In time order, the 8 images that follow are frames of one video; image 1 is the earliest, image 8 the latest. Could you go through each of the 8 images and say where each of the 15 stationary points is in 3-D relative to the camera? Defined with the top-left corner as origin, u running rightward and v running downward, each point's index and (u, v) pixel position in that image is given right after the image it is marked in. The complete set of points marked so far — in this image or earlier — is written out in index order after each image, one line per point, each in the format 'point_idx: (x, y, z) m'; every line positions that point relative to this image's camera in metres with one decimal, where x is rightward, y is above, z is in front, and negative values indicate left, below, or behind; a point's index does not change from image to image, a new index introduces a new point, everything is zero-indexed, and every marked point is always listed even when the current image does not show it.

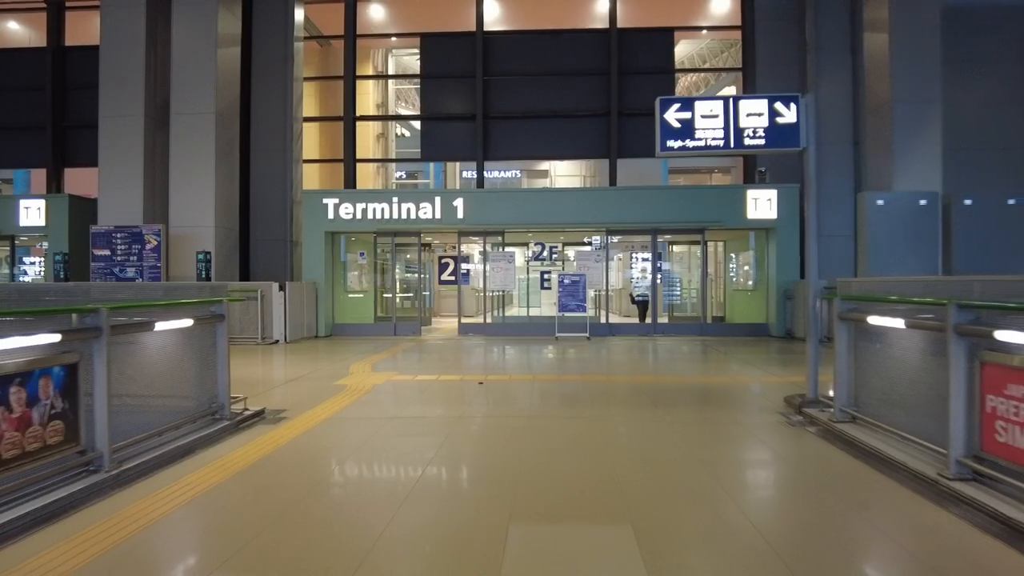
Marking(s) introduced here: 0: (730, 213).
0: (+4.9, +1.7, +15.2) m
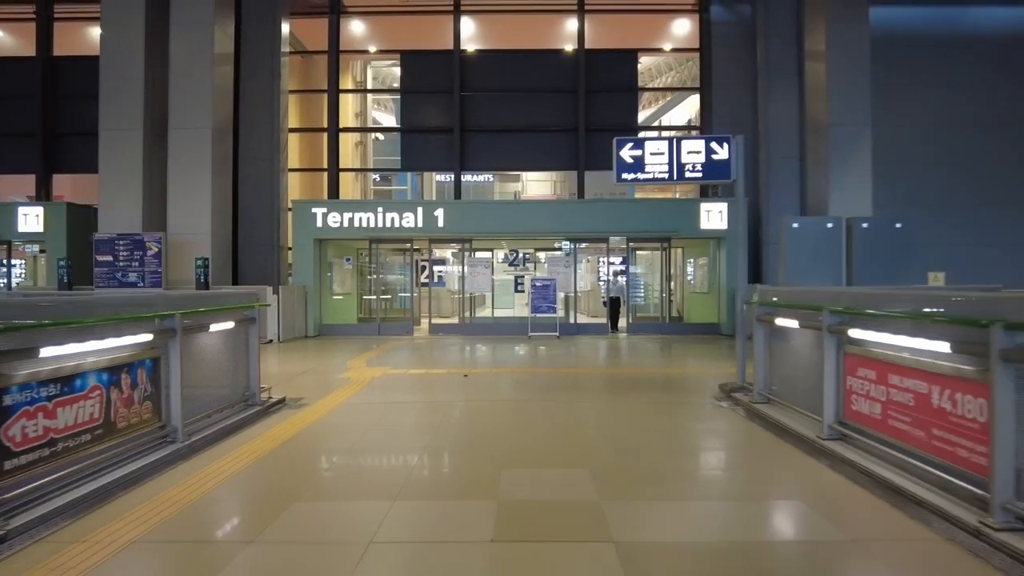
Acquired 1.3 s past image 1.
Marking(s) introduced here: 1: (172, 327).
0: (+4.3, +1.6, +16.7) m
1: (-2.7, -0.3, +5.3) m
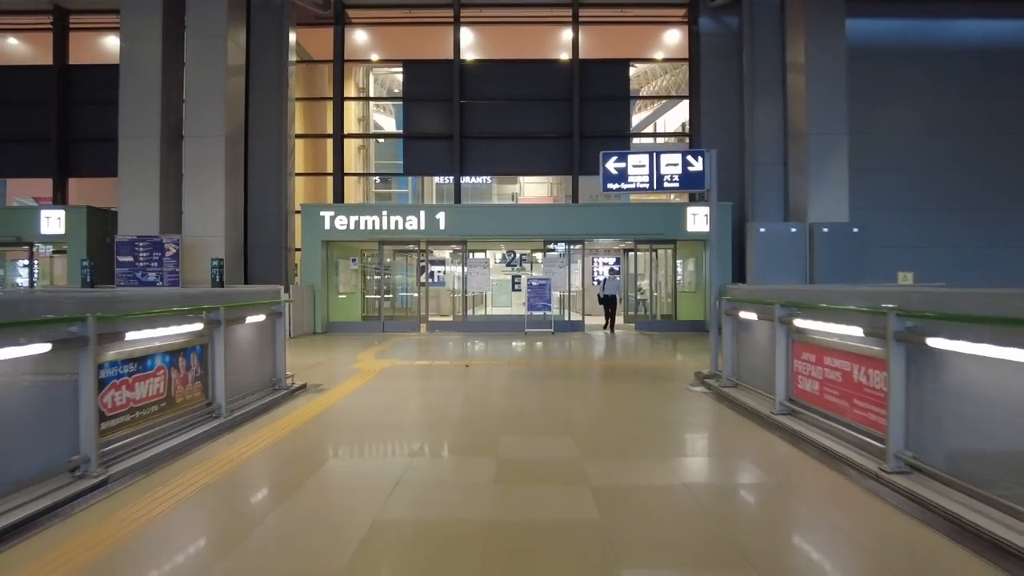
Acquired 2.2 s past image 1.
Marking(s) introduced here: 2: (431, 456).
0: (+4.2, +1.6, +17.6) m
1: (-2.7, -0.3, +6.2) m
2: (-0.7, -1.4, +5.4) m
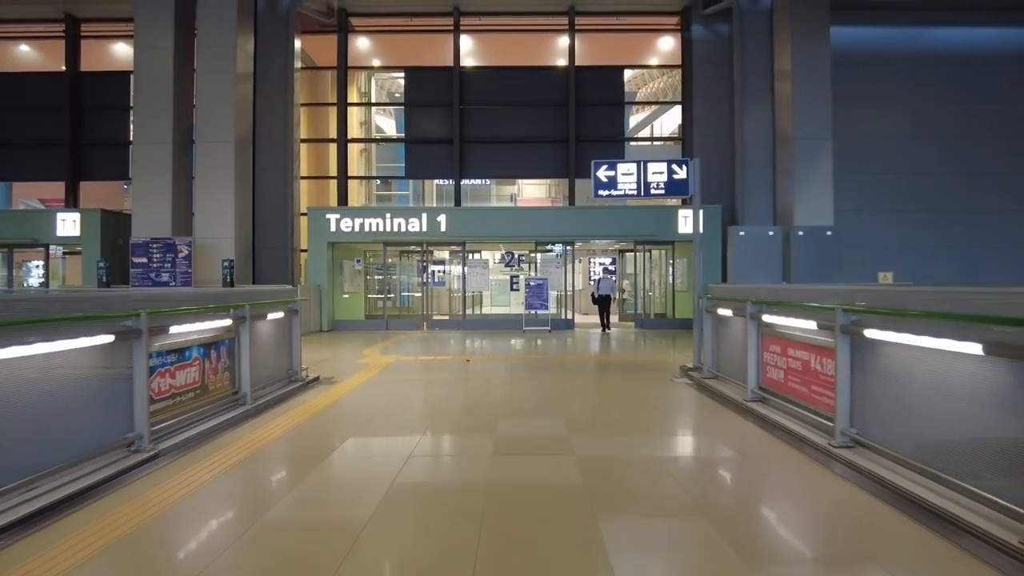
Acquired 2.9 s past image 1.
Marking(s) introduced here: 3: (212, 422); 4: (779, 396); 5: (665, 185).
0: (+4.1, +1.6, +18.2) m
1: (-2.7, -0.3, +6.8) m
2: (-0.7, -1.4, +6.1) m
3: (-2.7, -1.2, +6.1) m
4: (+2.5, -1.0, +6.3) m
5: (+2.1, +1.4, +9.2) m
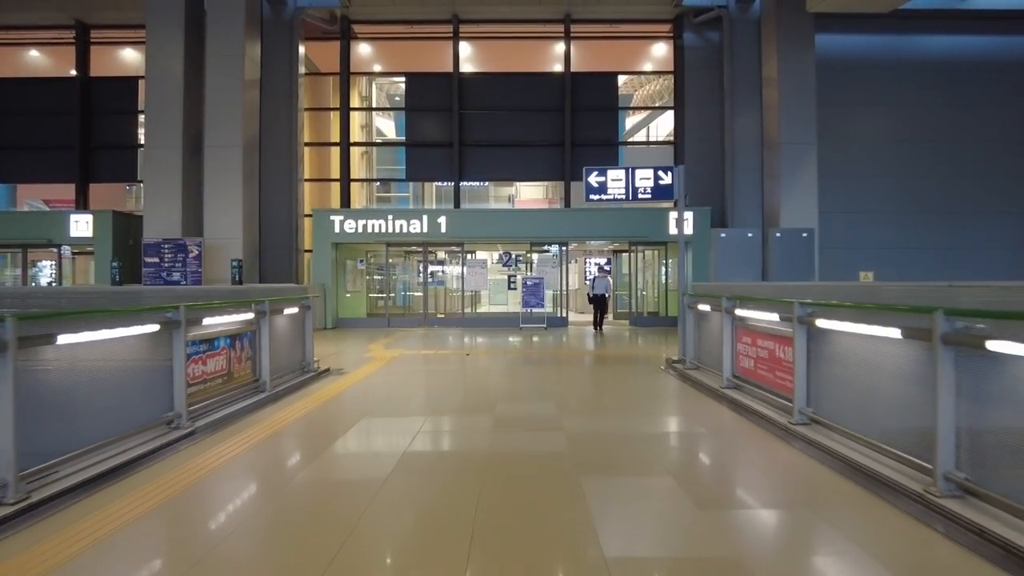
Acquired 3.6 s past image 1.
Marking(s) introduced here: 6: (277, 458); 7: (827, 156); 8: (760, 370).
0: (+4.1, +1.6, +18.9) m
1: (-2.8, -0.2, +7.5) m
2: (-0.7, -1.3, +6.7) m
3: (-2.7, -1.2, +6.7) m
4: (+2.5, -1.0, +7.0) m
5: (+2.1, +1.5, +9.9) m
6: (-1.9, -1.4, +5.5) m
7: (+9.1, +3.8, +19.4) m
8: (+2.5, -0.8, +6.7) m
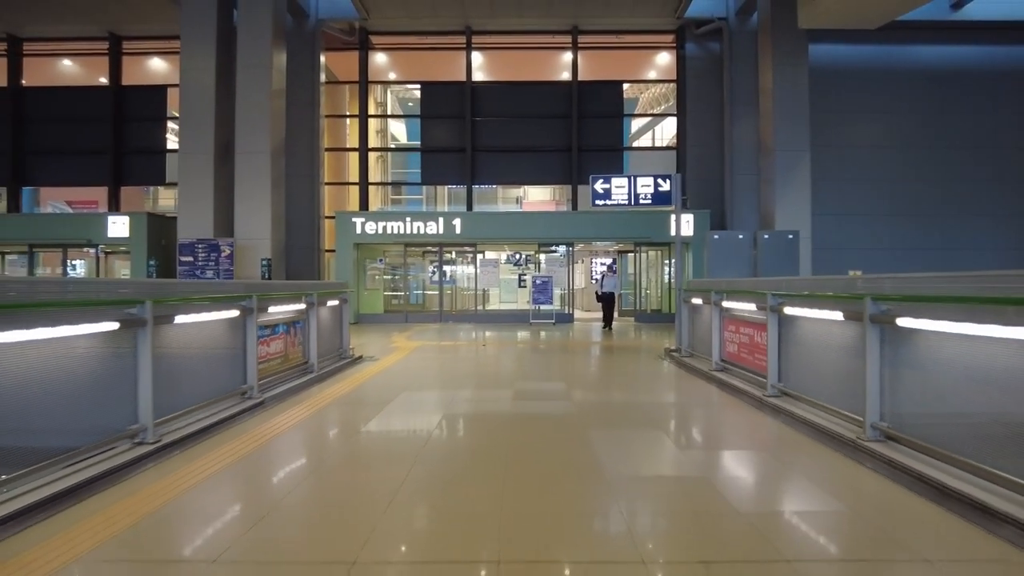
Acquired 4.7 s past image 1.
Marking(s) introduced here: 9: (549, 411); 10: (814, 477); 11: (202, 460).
0: (+4.4, +1.7, +19.9) m
1: (-2.6, -0.2, +8.6) m
2: (-0.5, -1.3, +7.8) m
3: (-2.6, -1.1, +7.8) m
4: (+2.7, -0.9, +8.1) m
5: (+2.3, +1.5, +11.0) m
6: (-1.7, -1.3, +6.6) m
7: (+9.4, +3.9, +20.4) m
8: (+2.7, -0.8, +7.8) m
9: (+0.4, -1.2, +6.9) m
10: (+2.1, -1.3, +4.6) m
11: (-2.3, -1.3, +5.1) m
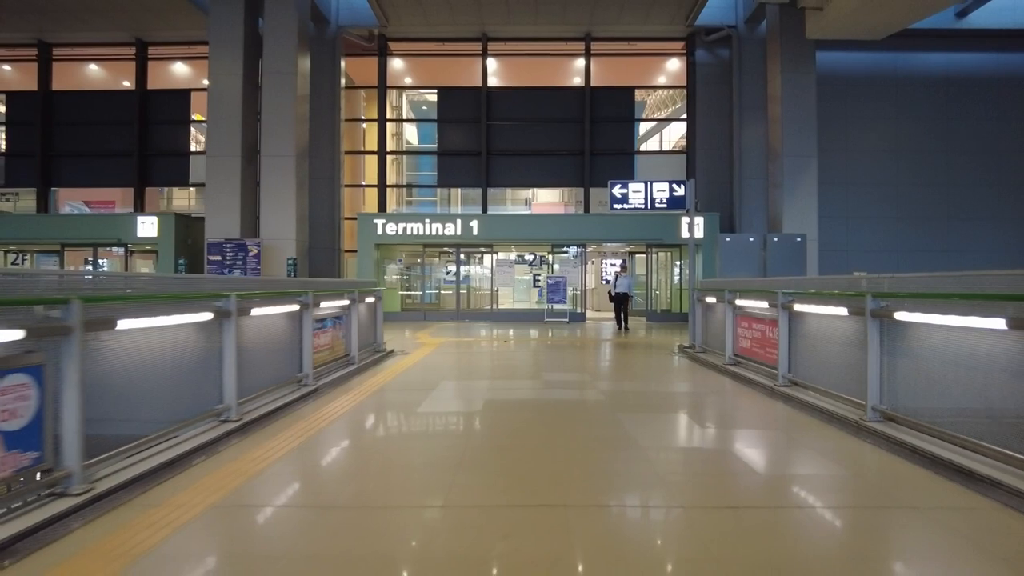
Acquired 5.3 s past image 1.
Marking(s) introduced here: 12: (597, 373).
0: (+4.8, +1.7, +20.5) m
1: (-2.2, -0.1, +9.2) m
2: (-0.2, -1.2, +8.4) m
3: (-2.2, -1.1, +8.5) m
4: (+3.0, -0.9, +8.7) m
5: (+2.7, +1.5, +11.6) m
6: (-1.4, -1.3, +7.3) m
7: (+9.9, +3.8, +21.0) m
8: (+3.0, -0.7, +8.4) m
9: (+0.7, -1.2, +7.5) m
10: (+2.4, -1.3, +5.2) m
11: (-2.0, -1.3, +5.8) m
12: (+1.2, -1.2, +9.3) m
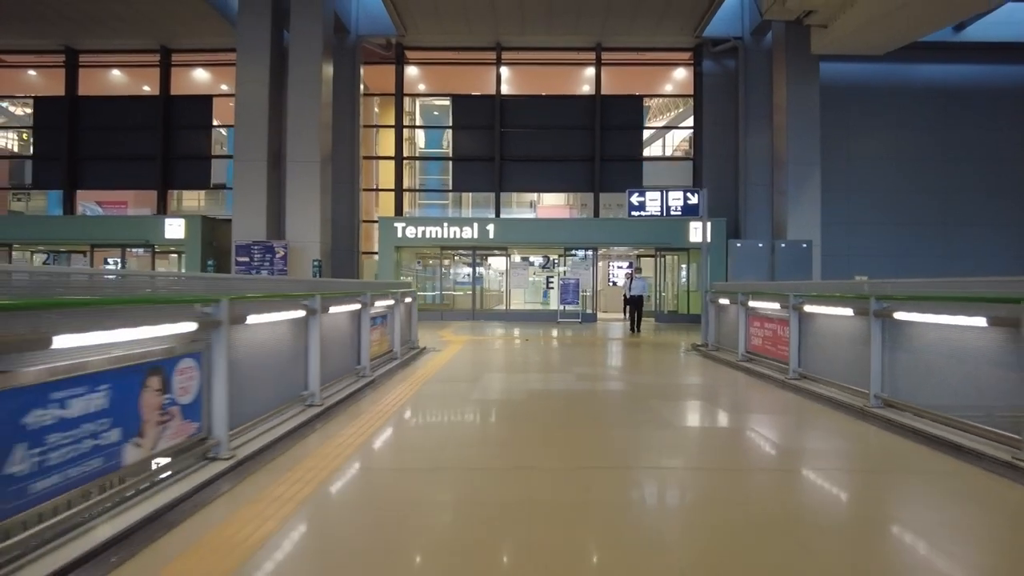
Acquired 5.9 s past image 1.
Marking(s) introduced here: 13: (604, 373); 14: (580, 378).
0: (+5.3, +1.6, +21.3) m
1: (-1.8, -0.2, +10.0) m
2: (+0.3, -1.3, +9.2) m
3: (-1.8, -1.1, +9.3) m
4: (+3.5, -0.9, +9.5) m
5: (+3.1, +1.5, +12.4) m
6: (-0.9, -1.3, +8.0) m
7: (+10.3, +3.7, +21.8) m
8: (+3.5, -0.8, +9.2) m
9: (+1.2, -1.3, +8.3) m
10: (+2.9, -1.3, +6.0) m
11: (-1.6, -1.3, +6.6) m
12: (+1.6, -1.2, +10.1) m
13: (+1.3, -1.2, +9.5) m
14: (+1.0, -1.2, +9.1) m
